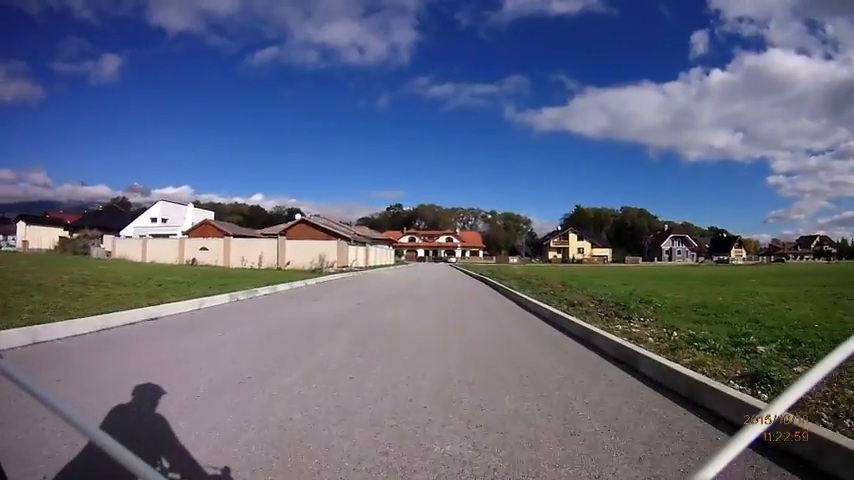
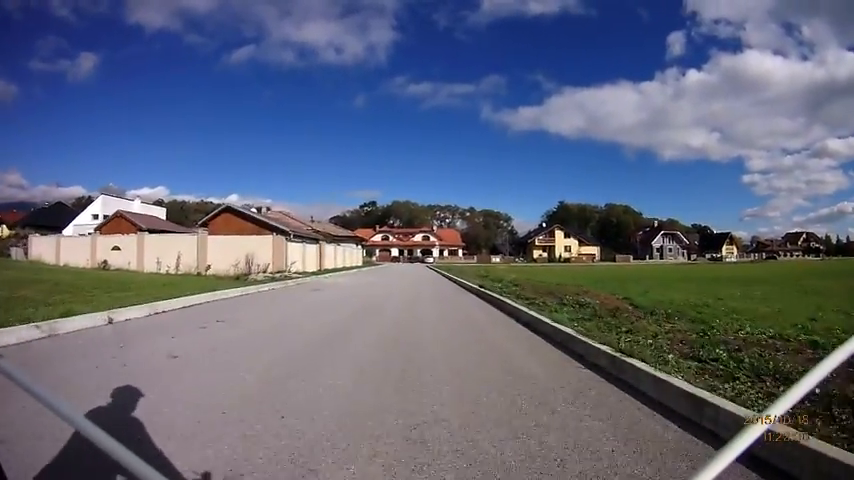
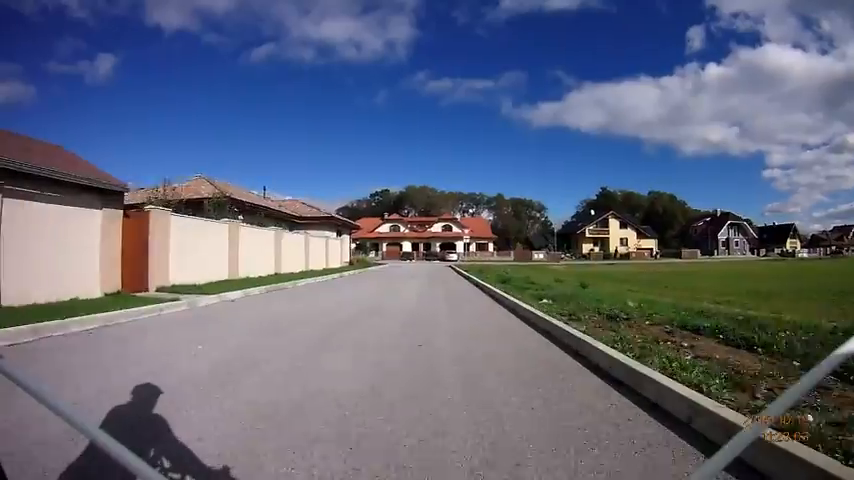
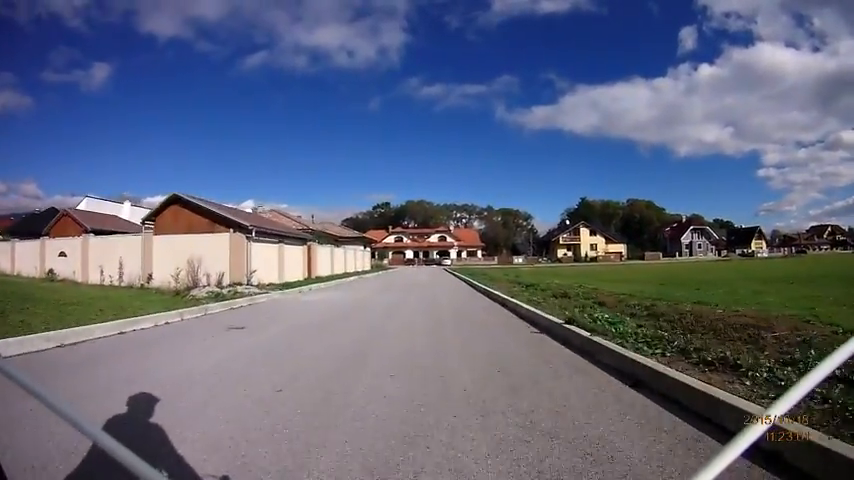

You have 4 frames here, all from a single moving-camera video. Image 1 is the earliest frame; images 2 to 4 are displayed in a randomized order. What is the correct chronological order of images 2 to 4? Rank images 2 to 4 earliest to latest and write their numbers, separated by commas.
2, 4, 3
